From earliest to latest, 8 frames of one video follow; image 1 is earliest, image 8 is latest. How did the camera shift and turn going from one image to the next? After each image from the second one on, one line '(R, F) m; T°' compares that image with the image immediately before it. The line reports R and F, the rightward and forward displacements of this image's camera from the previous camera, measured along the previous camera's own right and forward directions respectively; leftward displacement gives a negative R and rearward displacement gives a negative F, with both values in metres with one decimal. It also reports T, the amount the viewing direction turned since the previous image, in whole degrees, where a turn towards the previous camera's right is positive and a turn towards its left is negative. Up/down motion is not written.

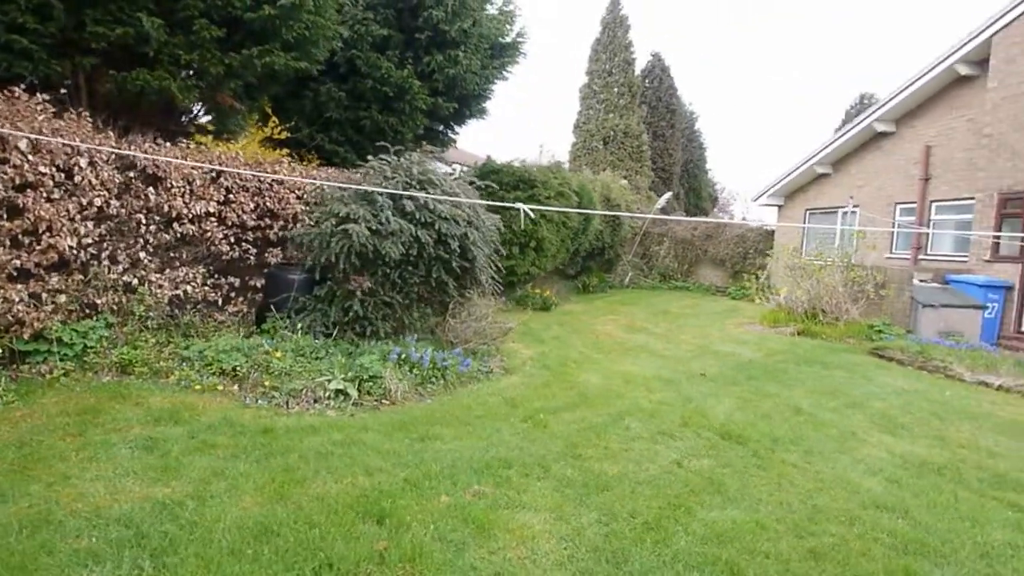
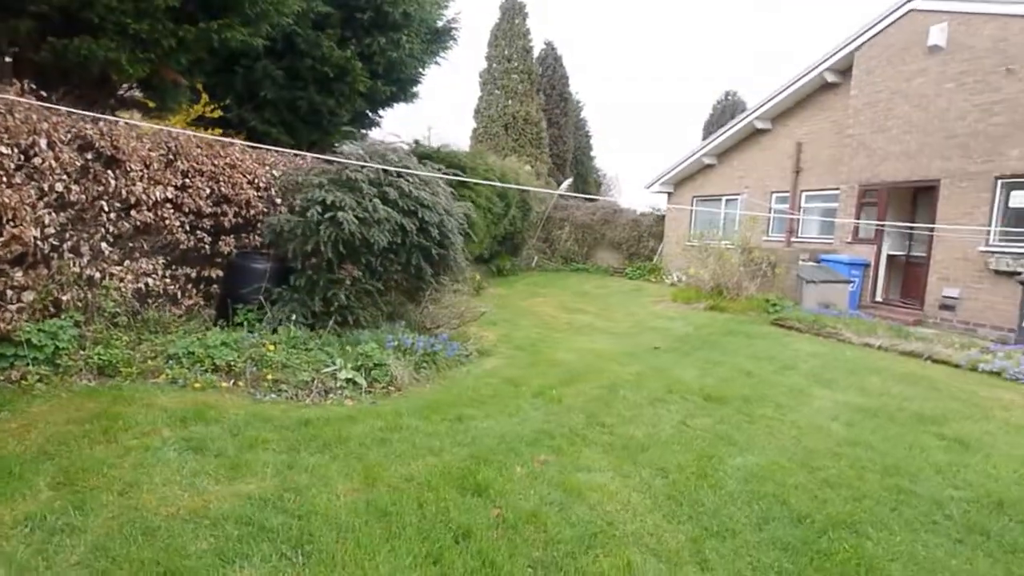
(-1.1, -0.2) m; +12°
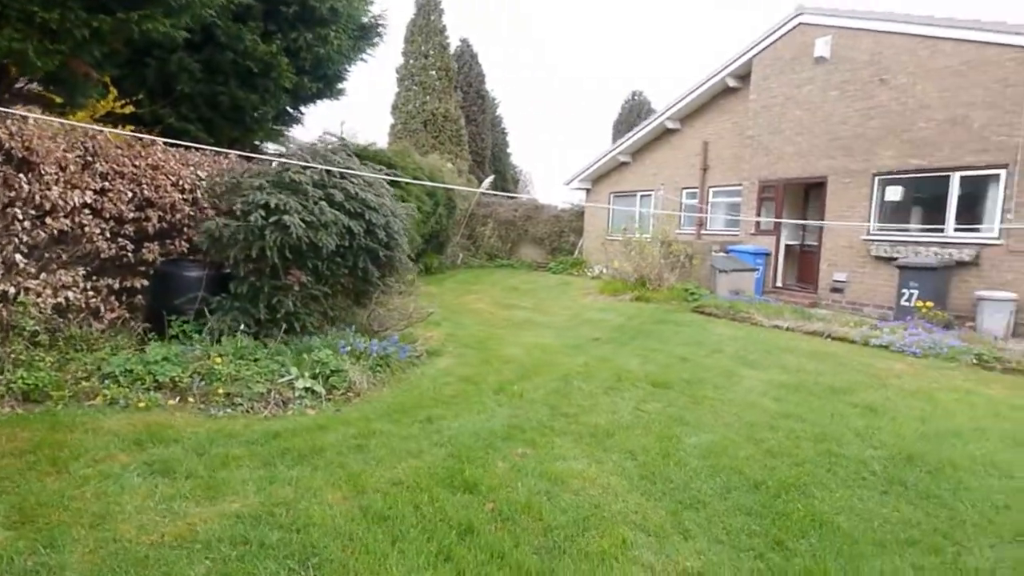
(-0.4, -0.1) m; +9°
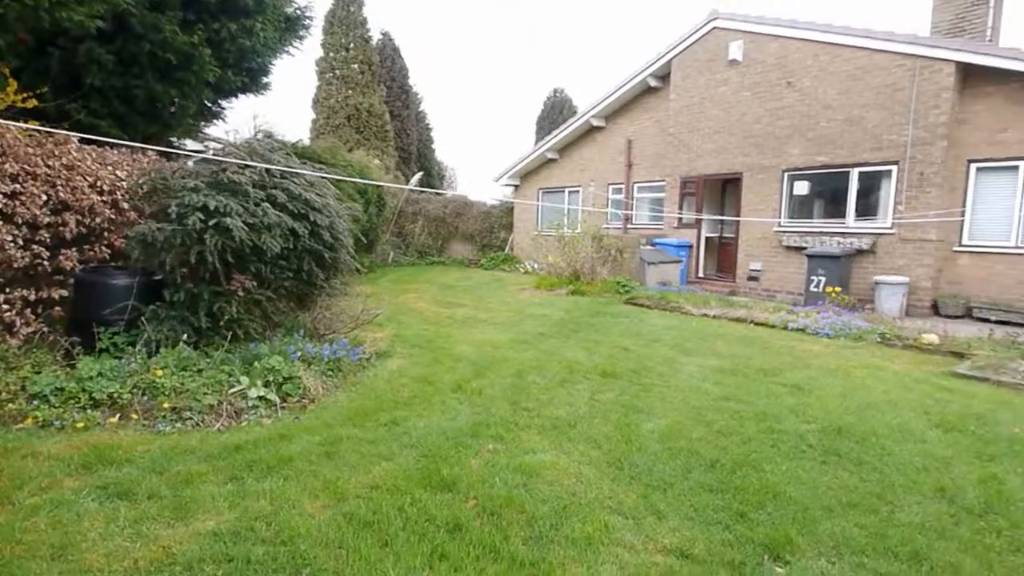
(-0.3, -0.1) m; +8°
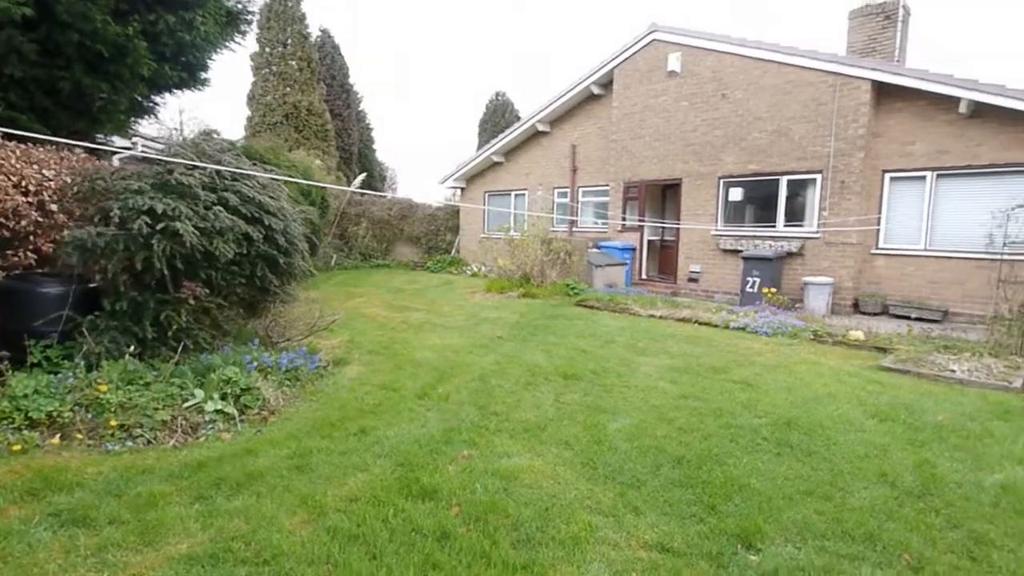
(-0.2, 0.0) m; +6°
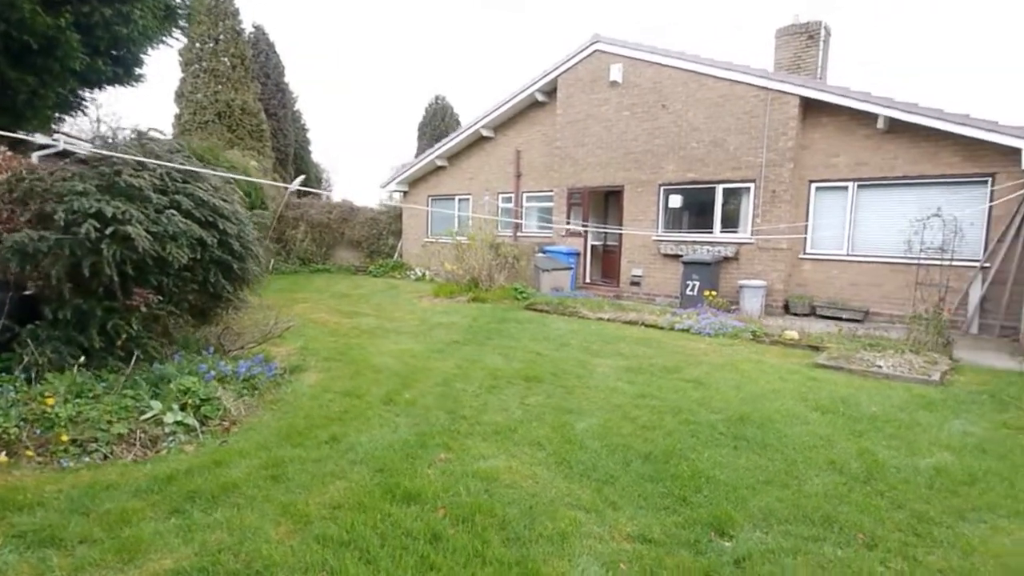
(-0.3, -0.1) m; +6°
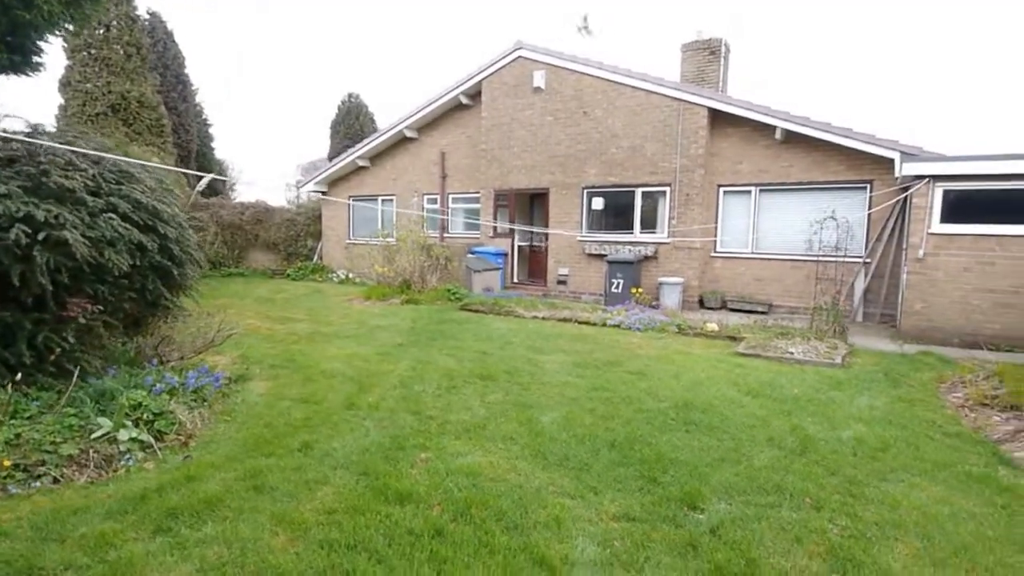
(-0.4, -0.1) m; +9°
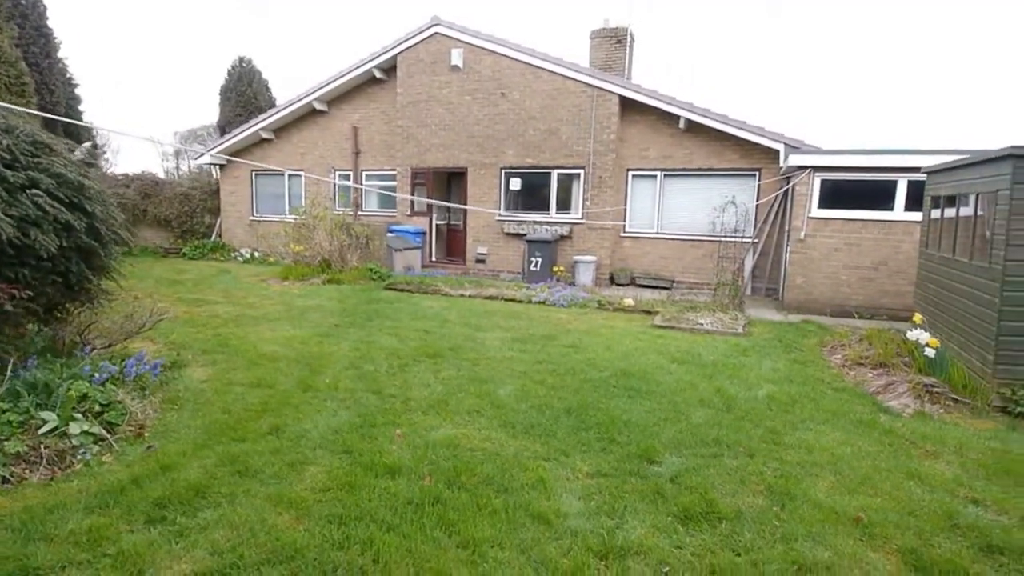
(-0.5, -0.2) m; +10°
